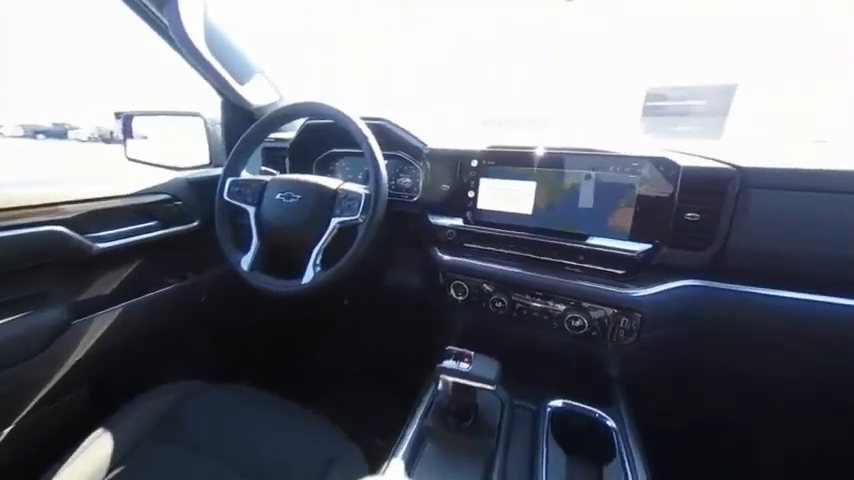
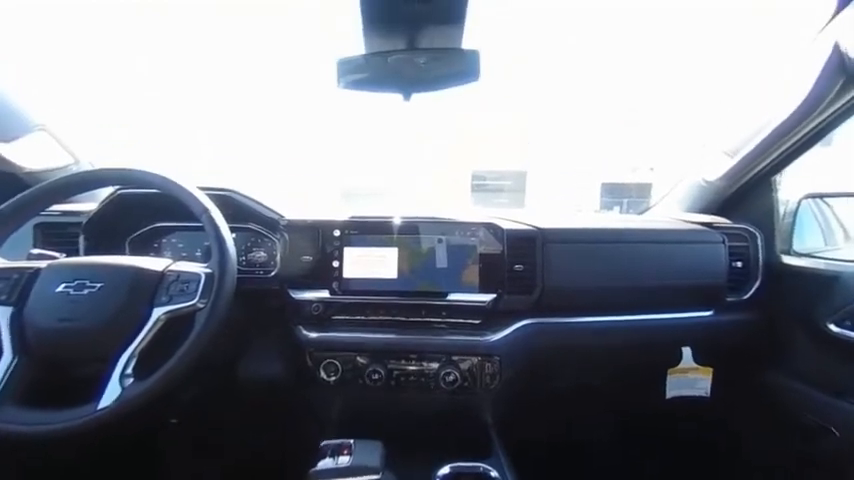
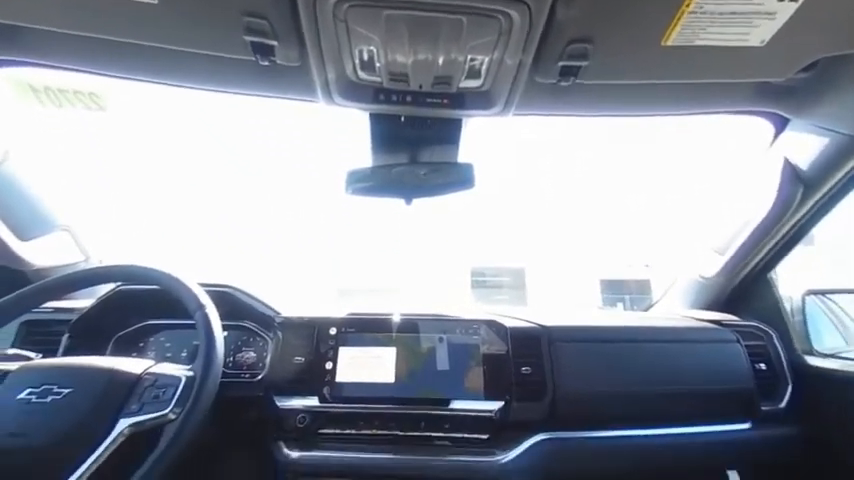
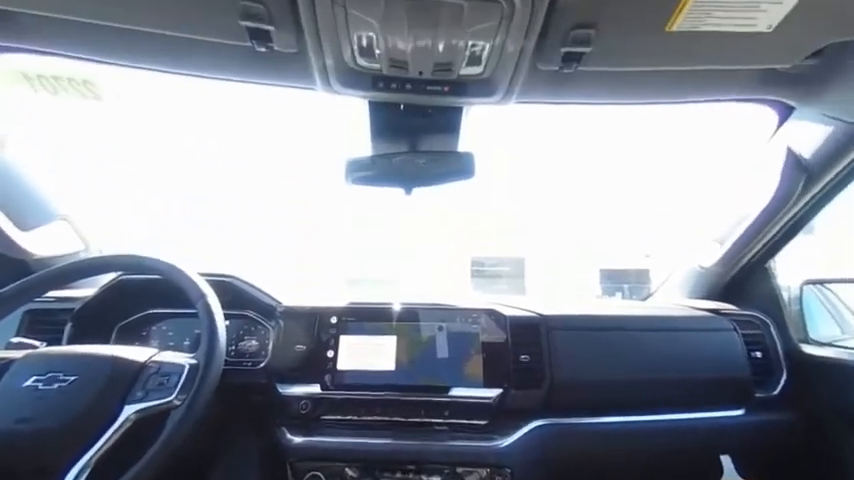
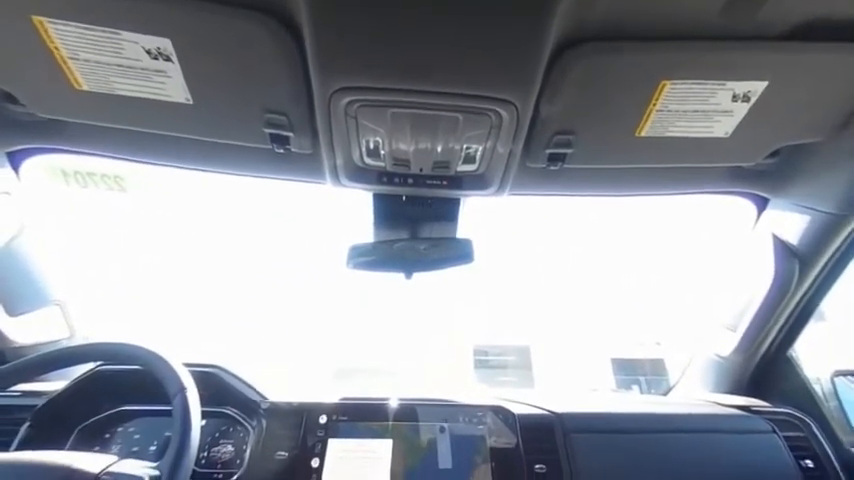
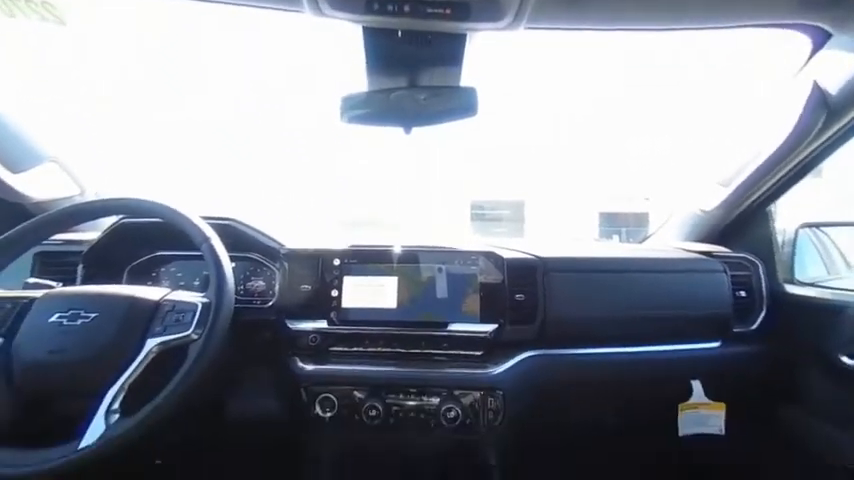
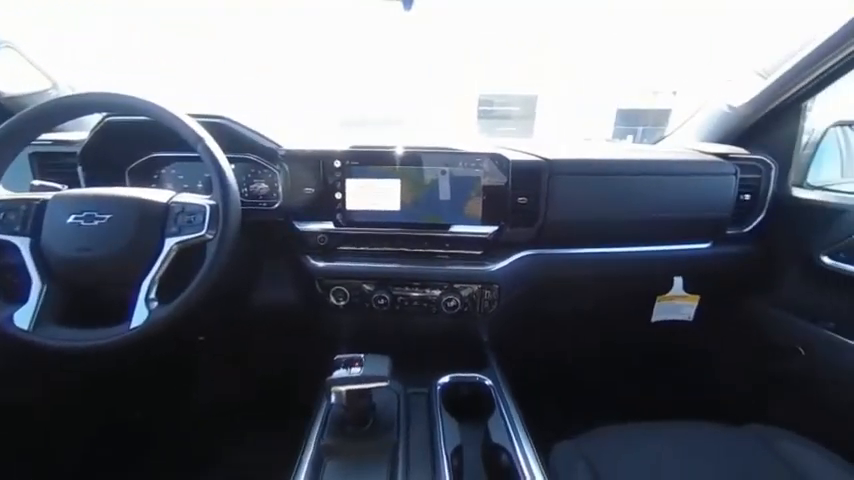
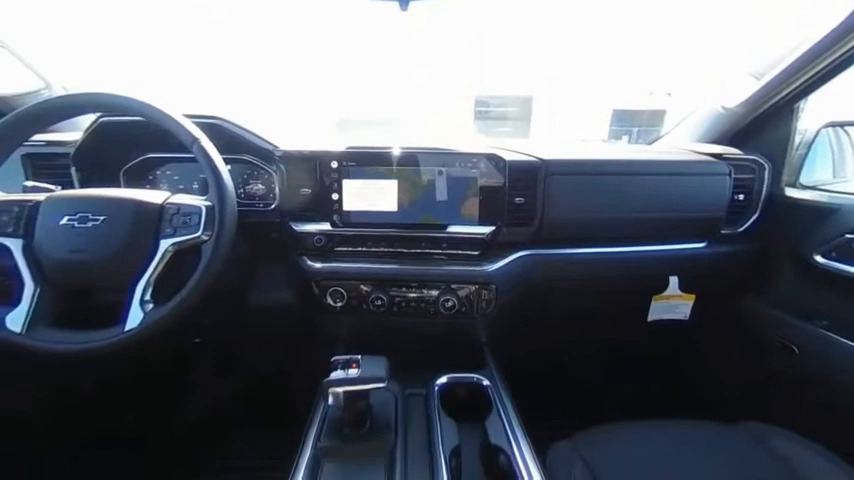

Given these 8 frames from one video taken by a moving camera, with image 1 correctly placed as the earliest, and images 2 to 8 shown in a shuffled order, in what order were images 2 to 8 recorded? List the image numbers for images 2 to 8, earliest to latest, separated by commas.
7, 2, 4, 5, 3, 6, 8
